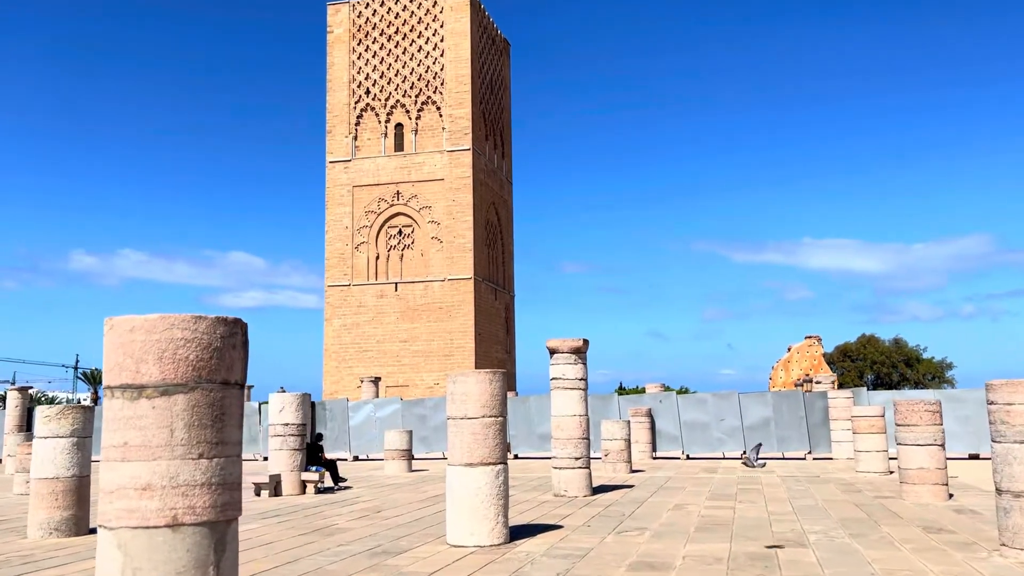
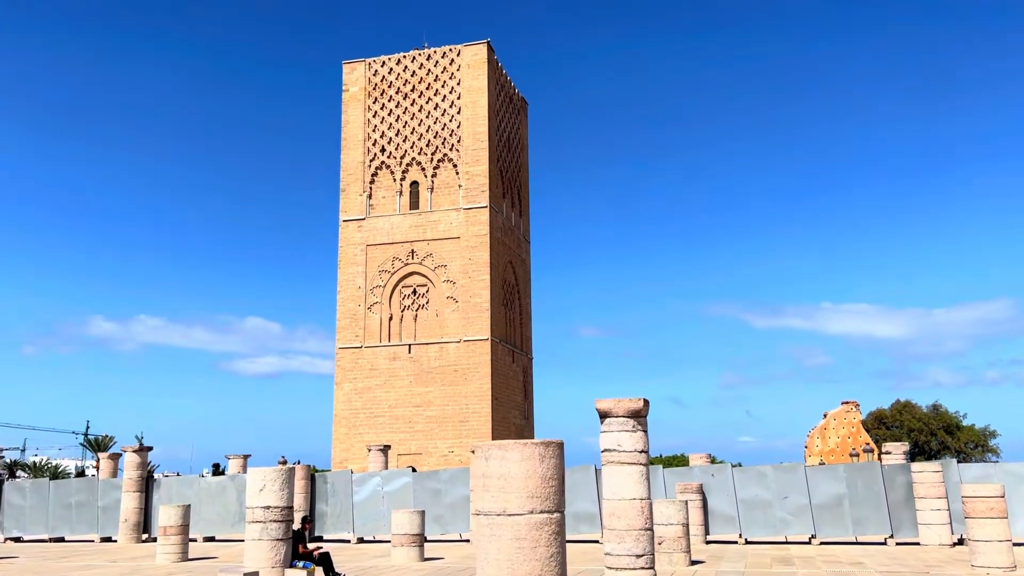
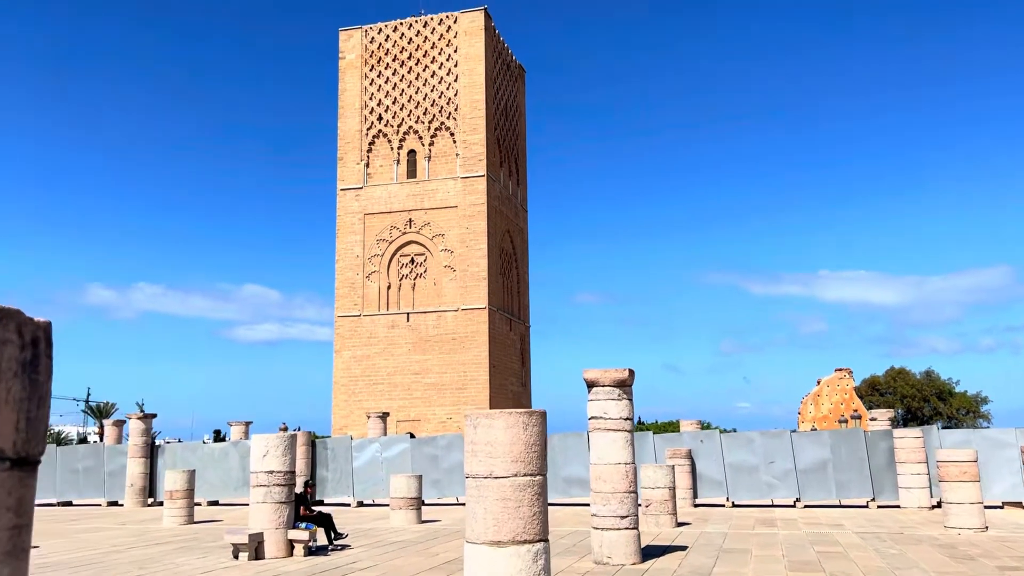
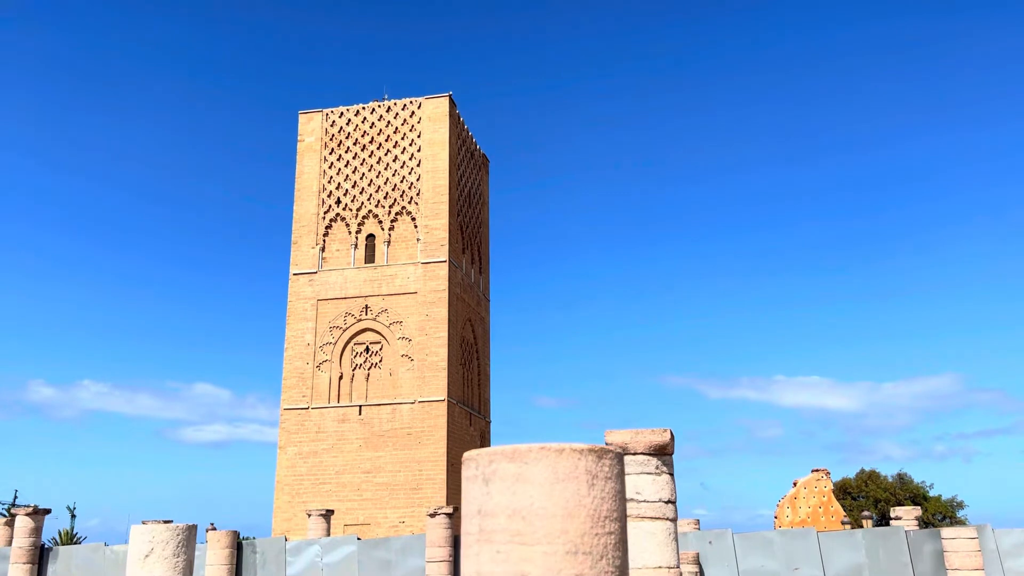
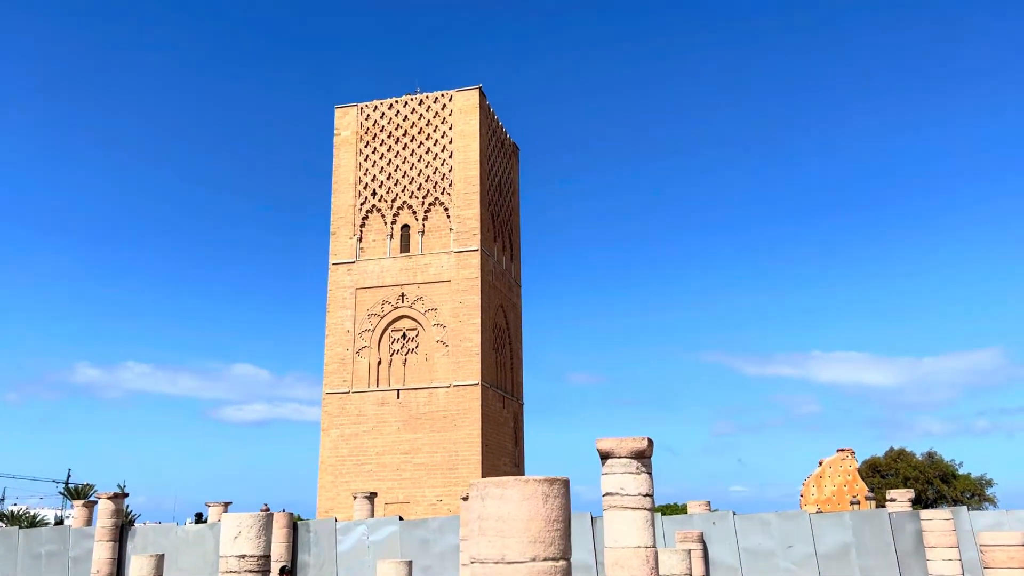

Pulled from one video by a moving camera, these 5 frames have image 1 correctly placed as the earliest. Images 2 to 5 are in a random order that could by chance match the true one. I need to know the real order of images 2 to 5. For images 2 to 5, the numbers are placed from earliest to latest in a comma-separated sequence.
3, 2, 5, 4
